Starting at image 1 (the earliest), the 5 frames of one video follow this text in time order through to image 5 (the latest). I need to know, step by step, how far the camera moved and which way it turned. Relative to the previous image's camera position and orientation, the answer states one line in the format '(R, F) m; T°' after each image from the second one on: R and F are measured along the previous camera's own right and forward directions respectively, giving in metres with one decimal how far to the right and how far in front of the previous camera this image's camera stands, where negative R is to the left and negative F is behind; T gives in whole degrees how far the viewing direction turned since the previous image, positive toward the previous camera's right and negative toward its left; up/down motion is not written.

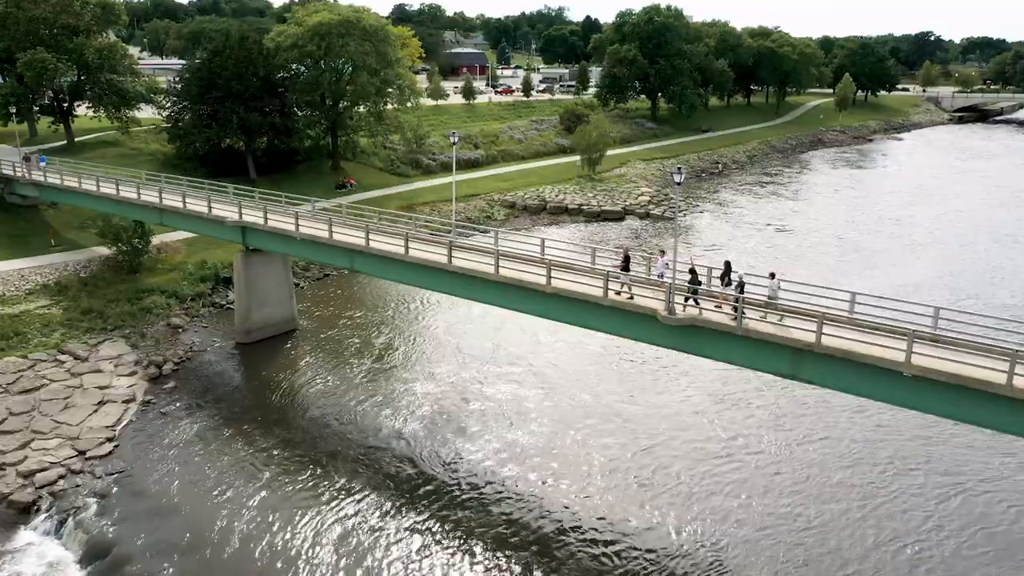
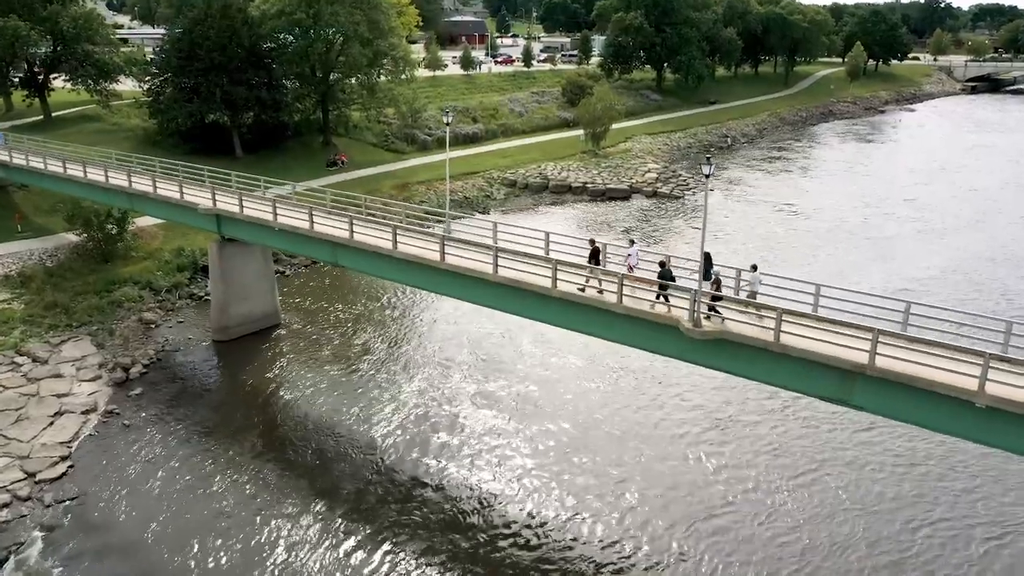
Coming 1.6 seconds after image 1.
(0.0, +2.7) m; 0°
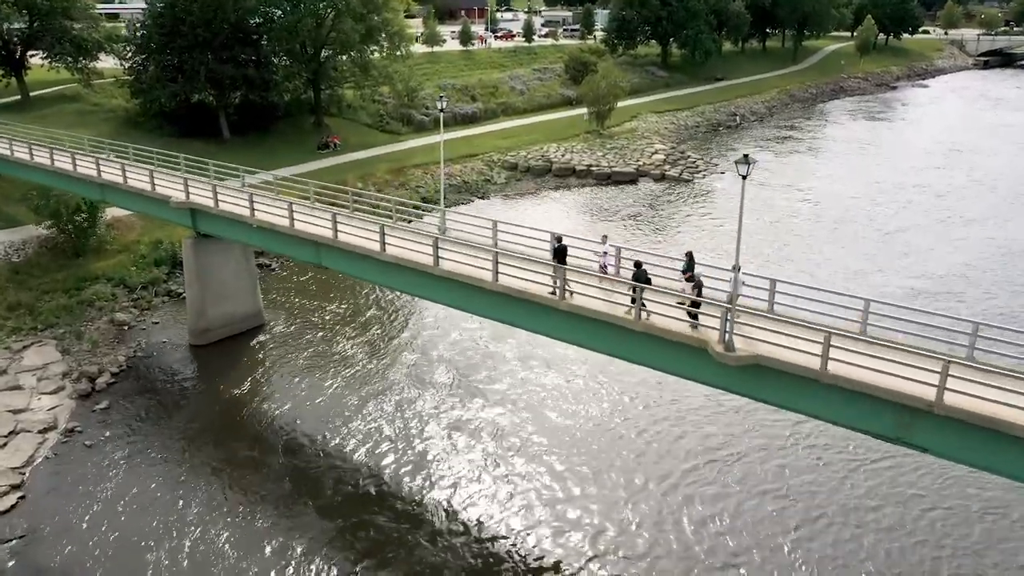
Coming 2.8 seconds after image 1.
(0.0, +2.4) m; 0°
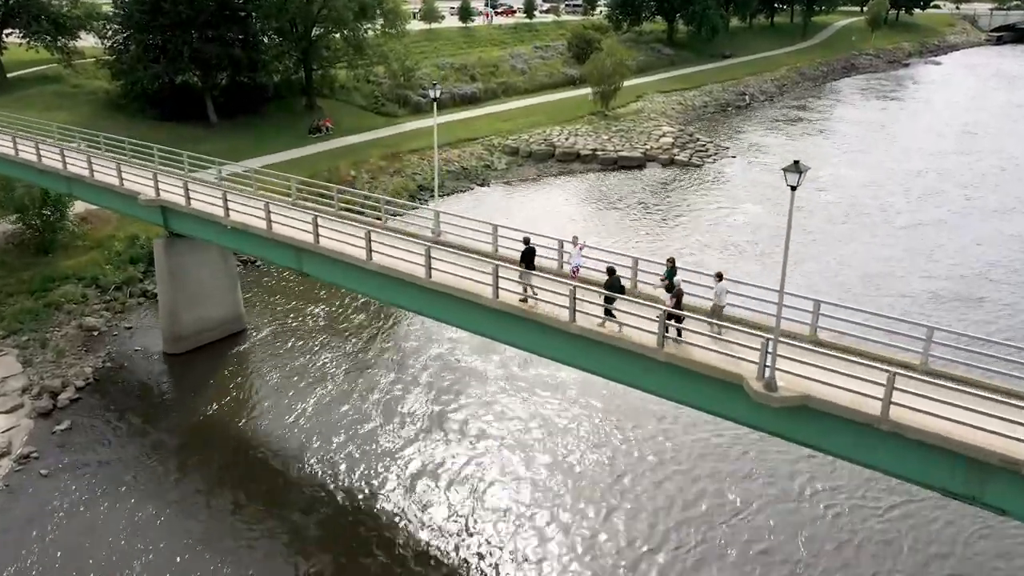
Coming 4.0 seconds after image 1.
(0.0, +2.2) m; 0°
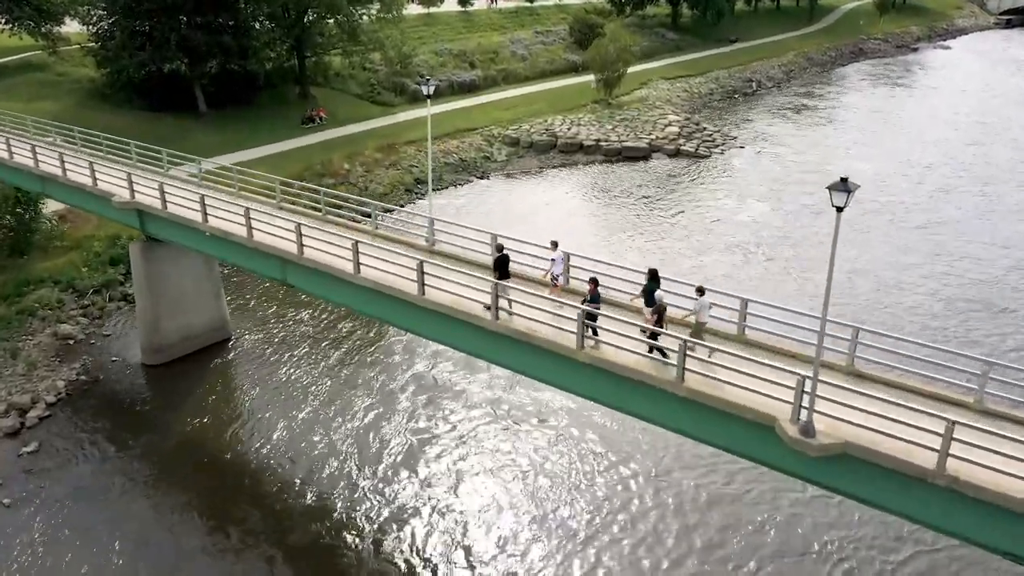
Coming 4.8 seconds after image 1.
(0.0, +1.6) m; 0°
